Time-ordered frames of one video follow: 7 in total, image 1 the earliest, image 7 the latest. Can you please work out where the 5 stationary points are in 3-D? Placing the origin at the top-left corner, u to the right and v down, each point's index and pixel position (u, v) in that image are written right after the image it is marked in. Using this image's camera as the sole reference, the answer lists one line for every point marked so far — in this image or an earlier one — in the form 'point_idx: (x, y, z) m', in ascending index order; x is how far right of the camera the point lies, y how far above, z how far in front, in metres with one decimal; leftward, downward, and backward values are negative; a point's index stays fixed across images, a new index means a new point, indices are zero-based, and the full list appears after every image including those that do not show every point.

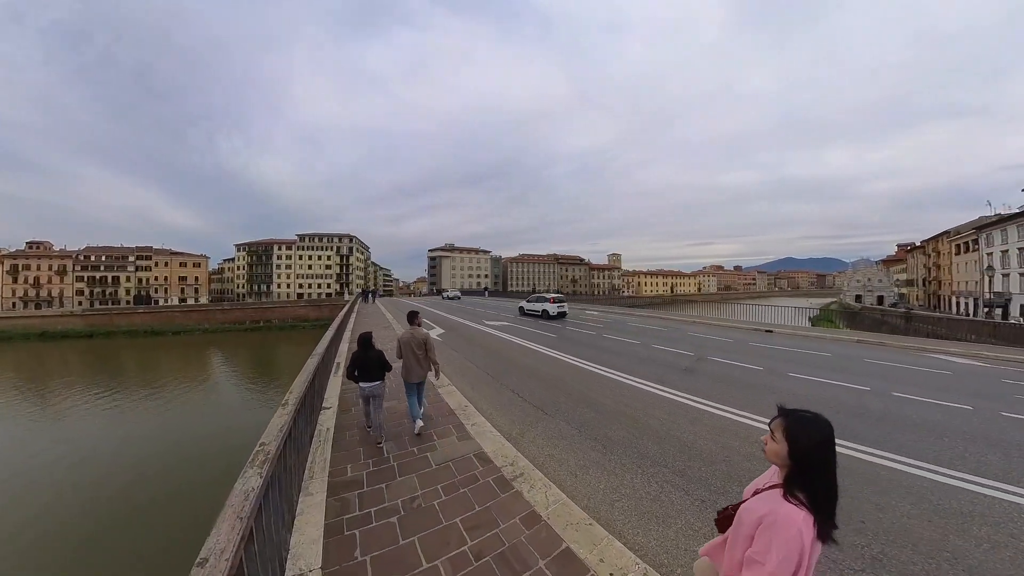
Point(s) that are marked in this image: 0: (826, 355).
0: (+7.2, -1.5, +8.3) m
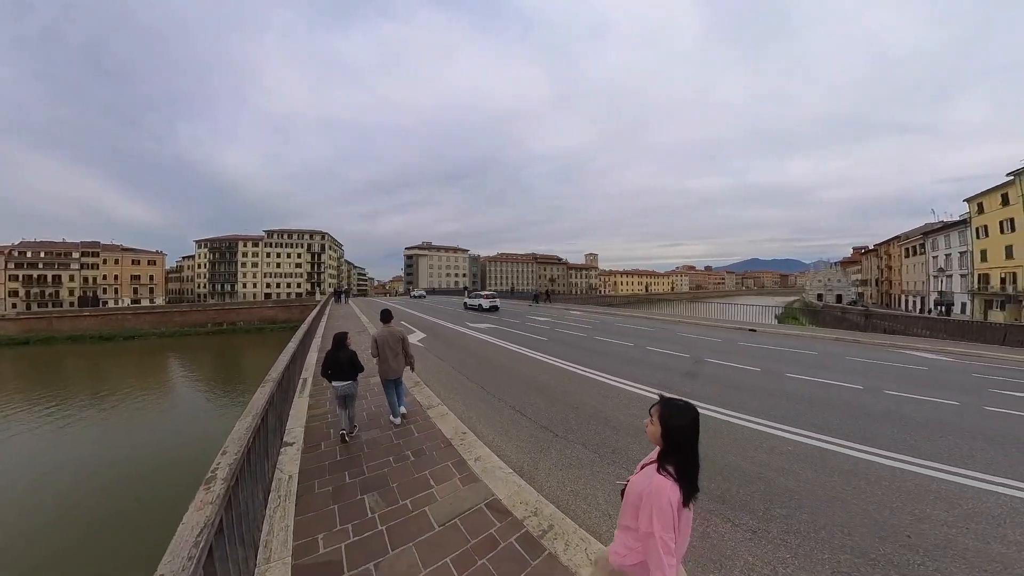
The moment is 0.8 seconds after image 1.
0: (+7.3, -1.6, +8.7) m
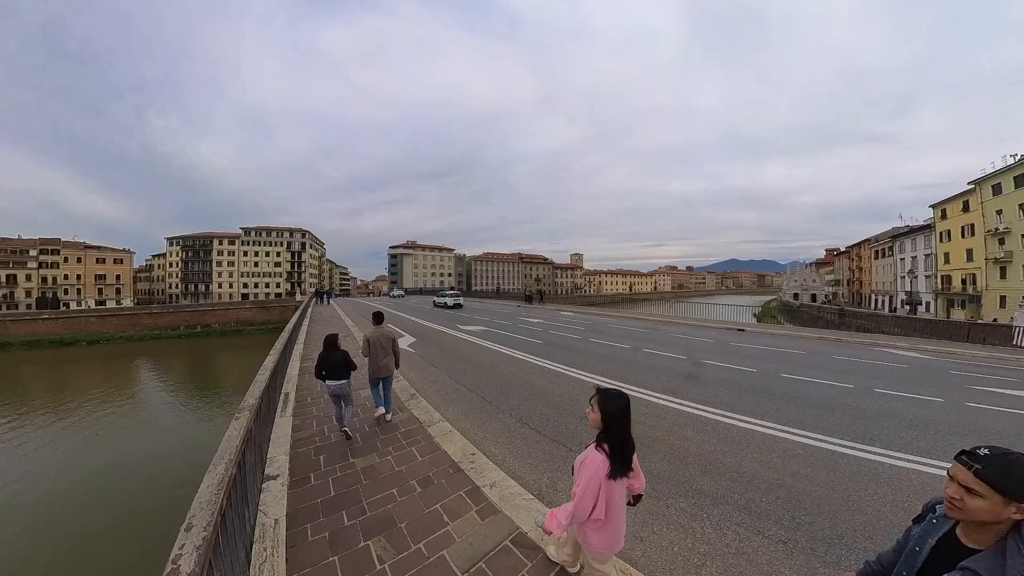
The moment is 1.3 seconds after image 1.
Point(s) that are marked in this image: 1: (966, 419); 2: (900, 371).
0: (+7.3, -1.6, +9.1) m
1: (+6.7, -1.9, +5.3) m
2: (+8.3, -1.8, +7.7) m
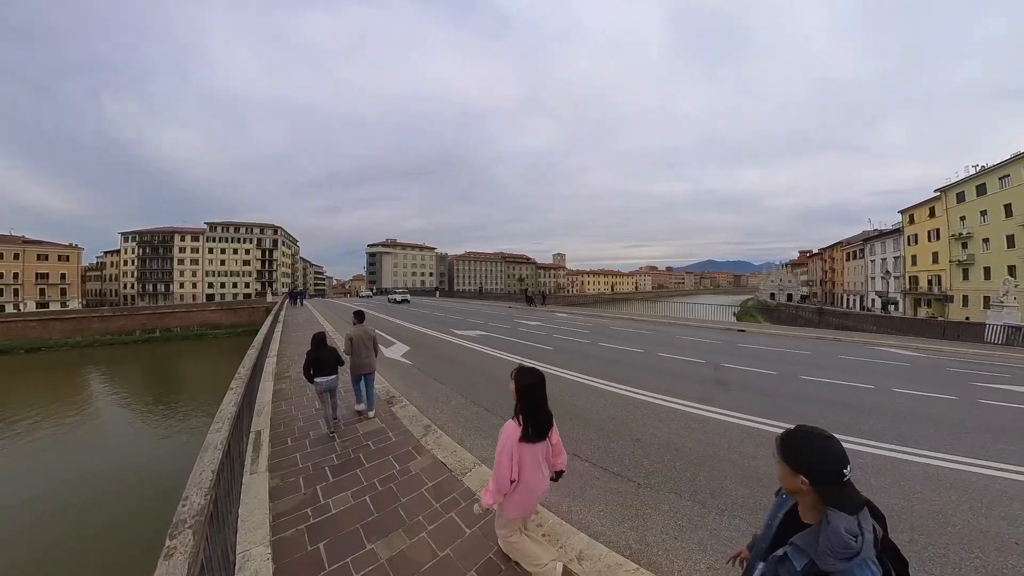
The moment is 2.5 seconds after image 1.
0: (+7.6, -1.7, +9.3) m
1: (+7.3, -2.0, +5.4) m
2: (+8.7, -1.8, +8.0) m
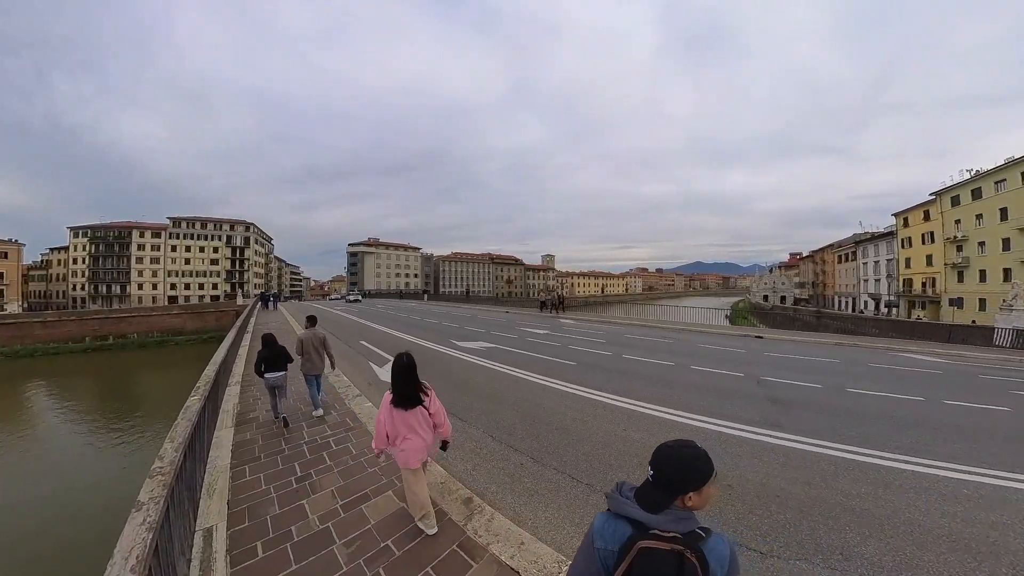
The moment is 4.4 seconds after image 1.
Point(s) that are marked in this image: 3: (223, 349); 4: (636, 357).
0: (+7.8, -1.8, +8.8) m
1: (+7.8, -2.0, +4.9) m
2: (+9.0, -1.9, +7.6) m
3: (-5.8, -1.2, +7.2) m
4: (+3.1, -1.8, +9.8) m
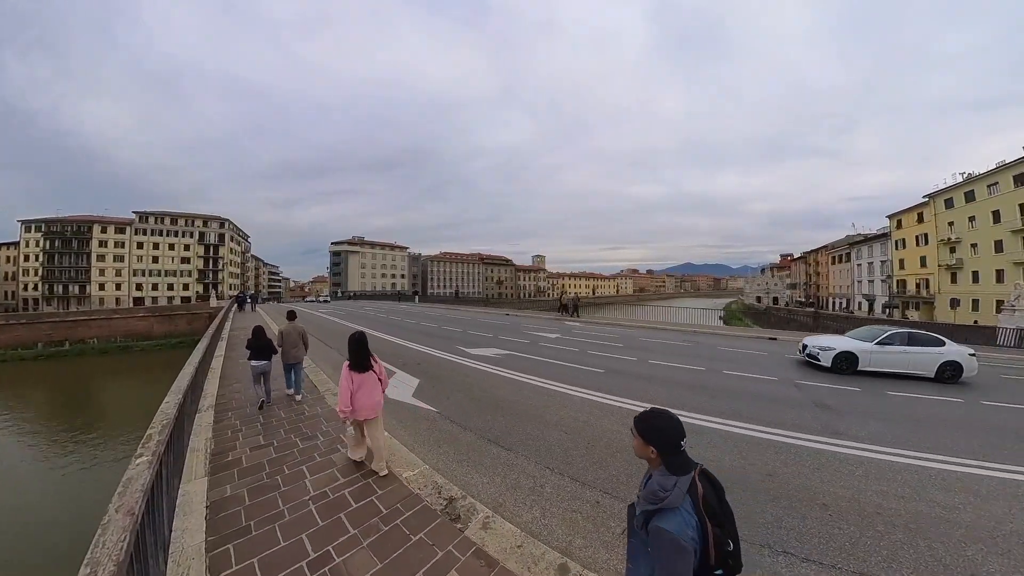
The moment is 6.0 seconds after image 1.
0: (+8.1, -1.7, +8.5) m
1: (+8.2, -2.0, +4.6) m
2: (+9.4, -1.9, +7.3) m
3: (-5.4, -1.2, +6.2) m
4: (+3.4, -1.8, +9.3) m
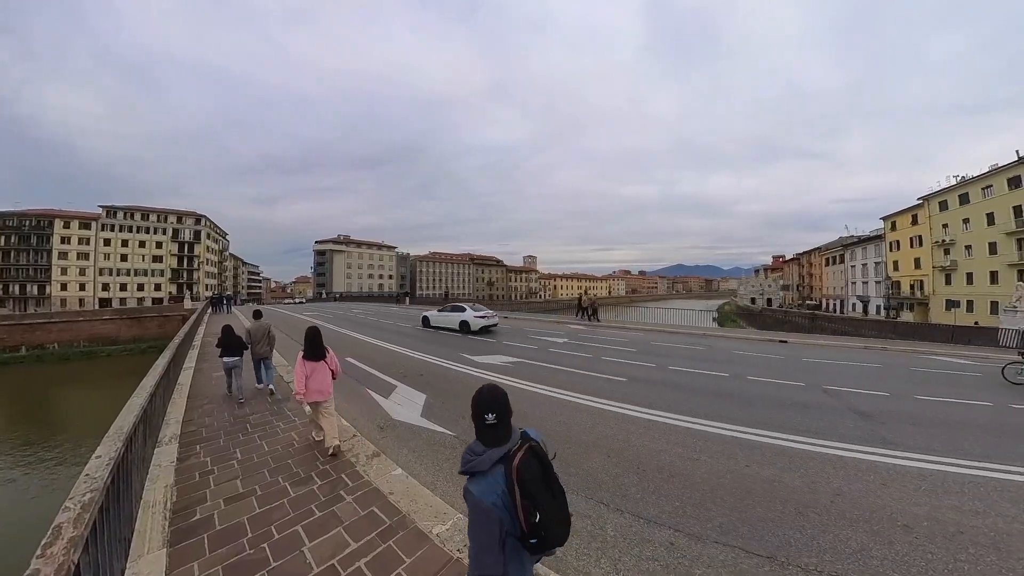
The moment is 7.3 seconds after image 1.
0: (+8.2, -1.8, +8.2) m
1: (+8.5, -2.0, +4.3) m
2: (+9.5, -1.9, +7.1) m
3: (-5.2, -1.2, +5.4) m
4: (+3.5, -1.8, +8.8) m
